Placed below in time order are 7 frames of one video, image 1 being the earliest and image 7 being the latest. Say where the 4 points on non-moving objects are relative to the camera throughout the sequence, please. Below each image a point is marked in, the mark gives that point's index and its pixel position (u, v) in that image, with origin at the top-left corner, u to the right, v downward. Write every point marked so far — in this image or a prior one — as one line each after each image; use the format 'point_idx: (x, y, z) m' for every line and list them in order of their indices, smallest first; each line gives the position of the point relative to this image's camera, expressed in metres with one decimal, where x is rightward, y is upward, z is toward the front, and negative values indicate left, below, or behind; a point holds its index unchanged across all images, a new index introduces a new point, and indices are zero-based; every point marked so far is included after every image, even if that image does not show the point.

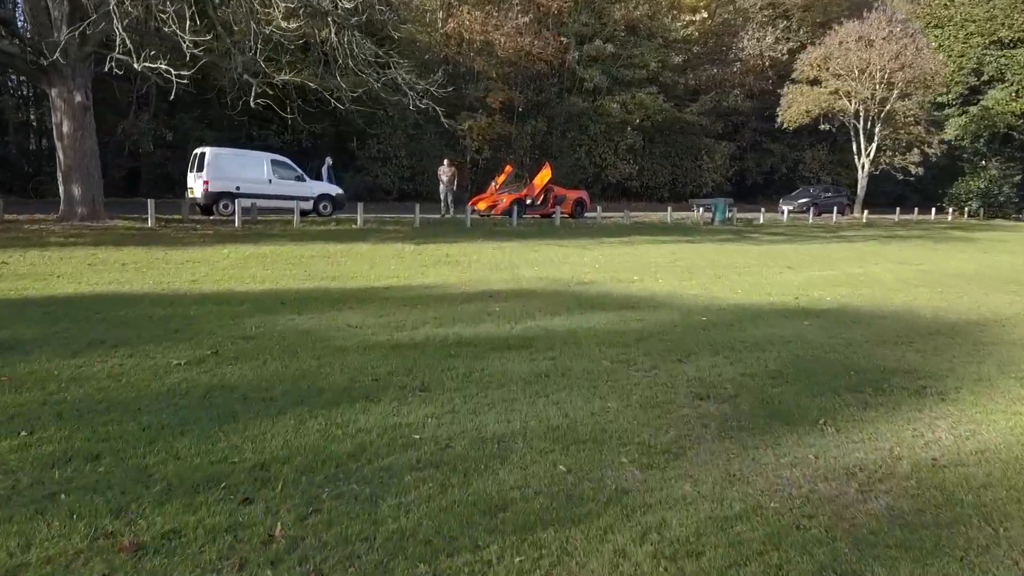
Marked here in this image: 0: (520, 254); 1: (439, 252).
0: (+0.1, +0.5, +14.1) m
1: (-1.2, +0.6, +13.9) m
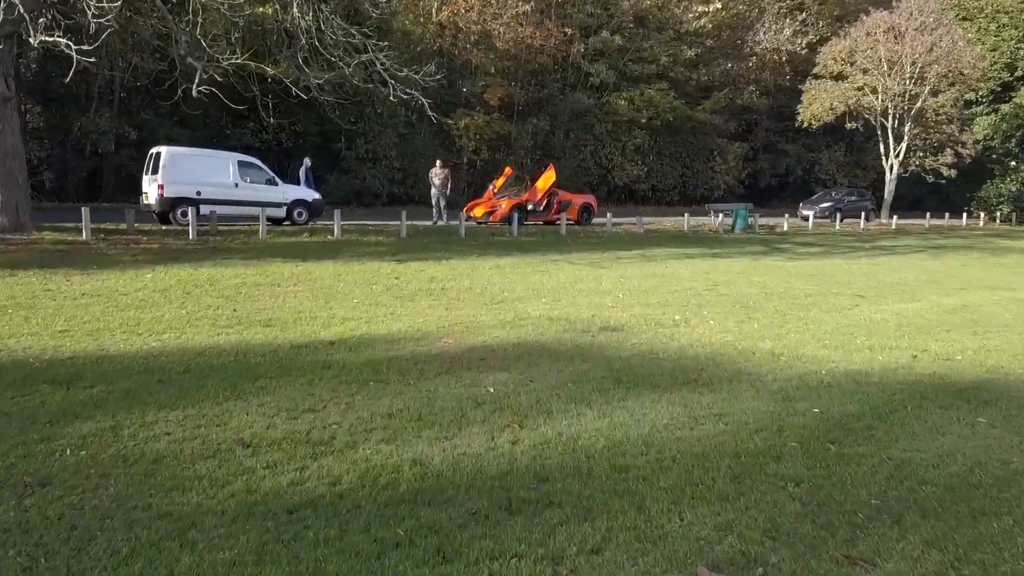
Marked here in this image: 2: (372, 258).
0: (+0.1, +0.2, +11.4) m
1: (-1.2, +0.2, +11.3) m
2: (-2.2, +0.4, +13.3) m
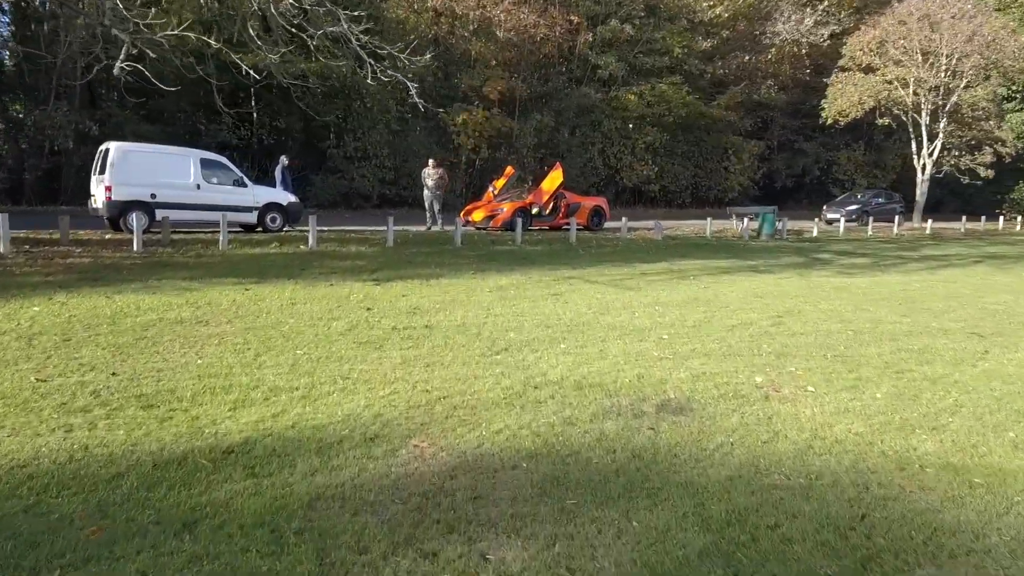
0: (+0.1, -0.2, +9.0) m
1: (-1.1, -0.1, +8.9) m
2: (-2.1, +0.1, +10.9) m
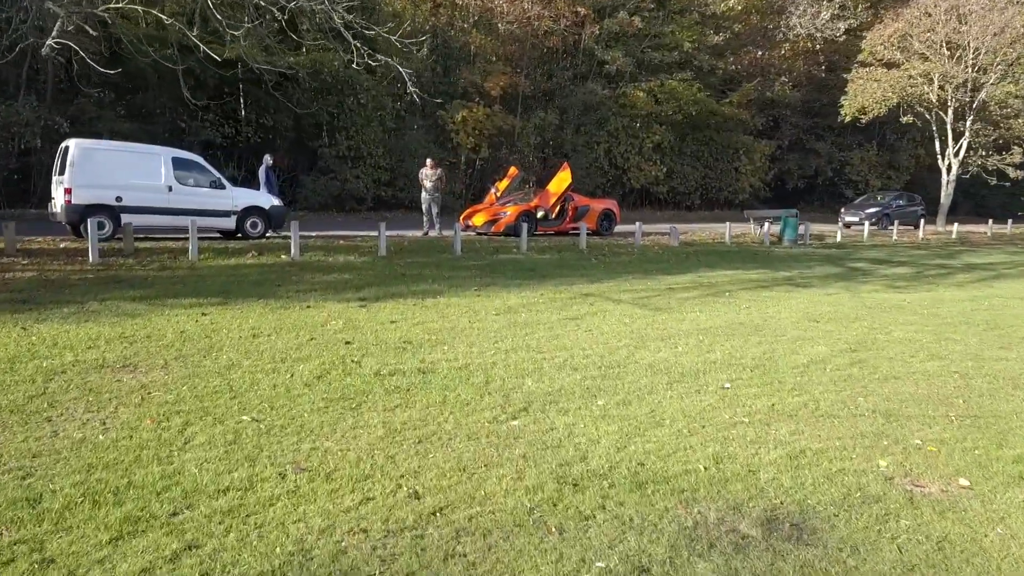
0: (+0.2, -0.4, +7.4) m
1: (-1.0, -0.3, +7.3) m
2: (-2.0, -0.1, +9.3) m
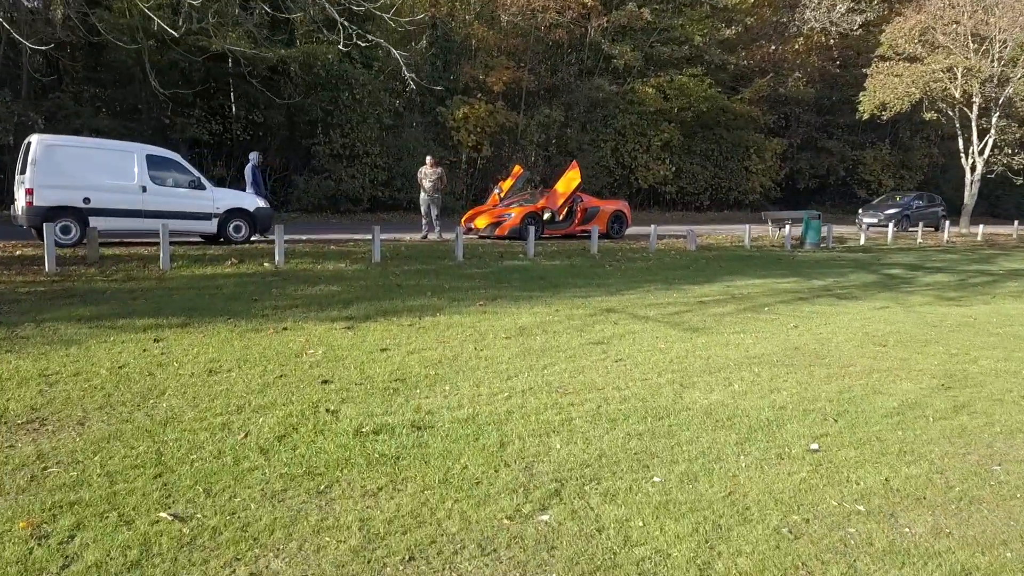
0: (+0.4, -0.5, +6.1) m
1: (-0.9, -0.5, +6.0) m
2: (-1.9, -0.2, +8.0) m
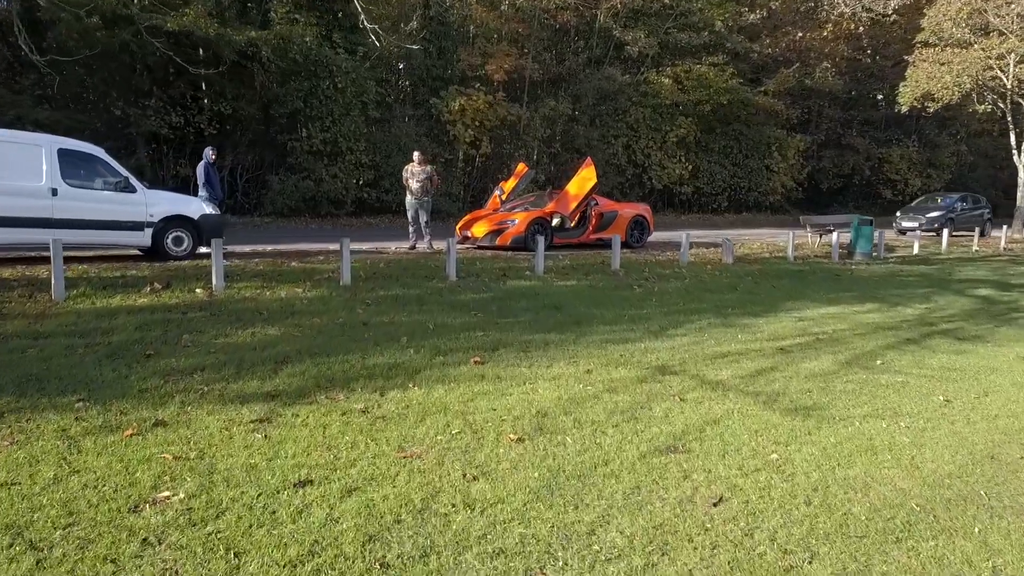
0: (+0.4, -0.9, +3.3) m
1: (-0.8, -0.9, +3.2) m
2: (-1.8, -0.6, +5.2) m
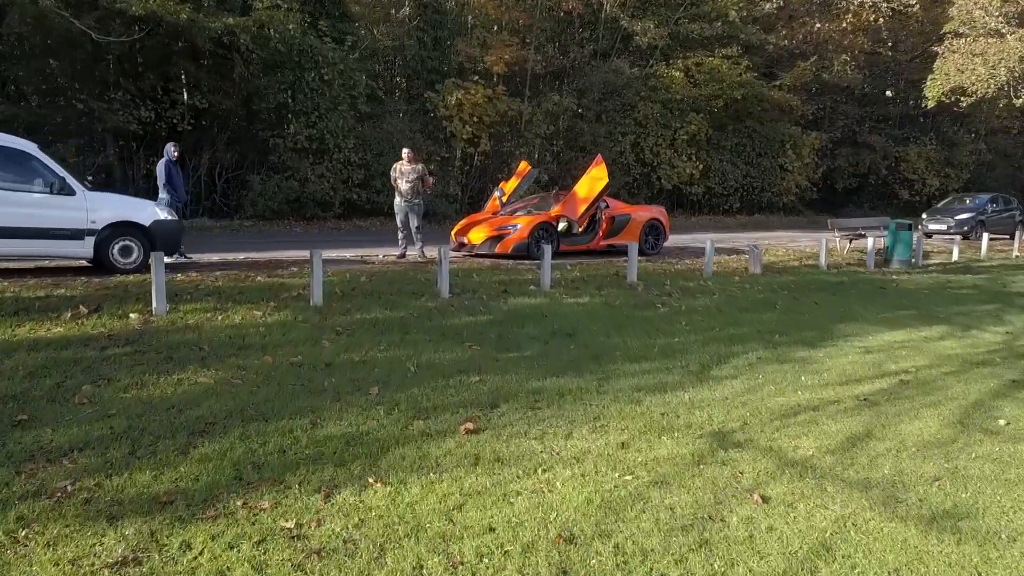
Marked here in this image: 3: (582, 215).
0: (+0.5, -1.1, +1.7) m
1: (-0.8, -1.1, +1.5) m
2: (-1.8, -0.8, +3.6) m
3: (+1.1, +1.2, +13.9) m
